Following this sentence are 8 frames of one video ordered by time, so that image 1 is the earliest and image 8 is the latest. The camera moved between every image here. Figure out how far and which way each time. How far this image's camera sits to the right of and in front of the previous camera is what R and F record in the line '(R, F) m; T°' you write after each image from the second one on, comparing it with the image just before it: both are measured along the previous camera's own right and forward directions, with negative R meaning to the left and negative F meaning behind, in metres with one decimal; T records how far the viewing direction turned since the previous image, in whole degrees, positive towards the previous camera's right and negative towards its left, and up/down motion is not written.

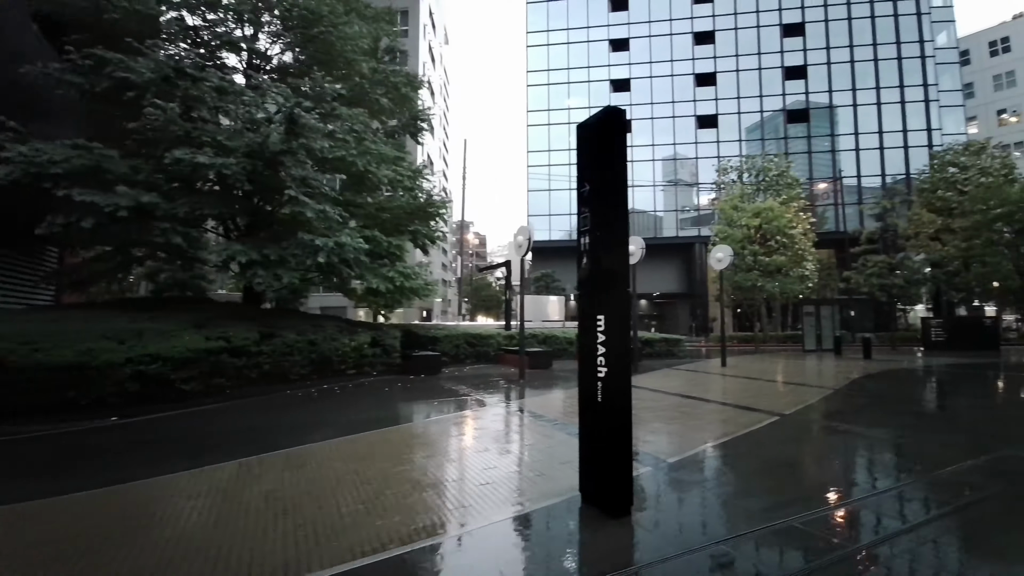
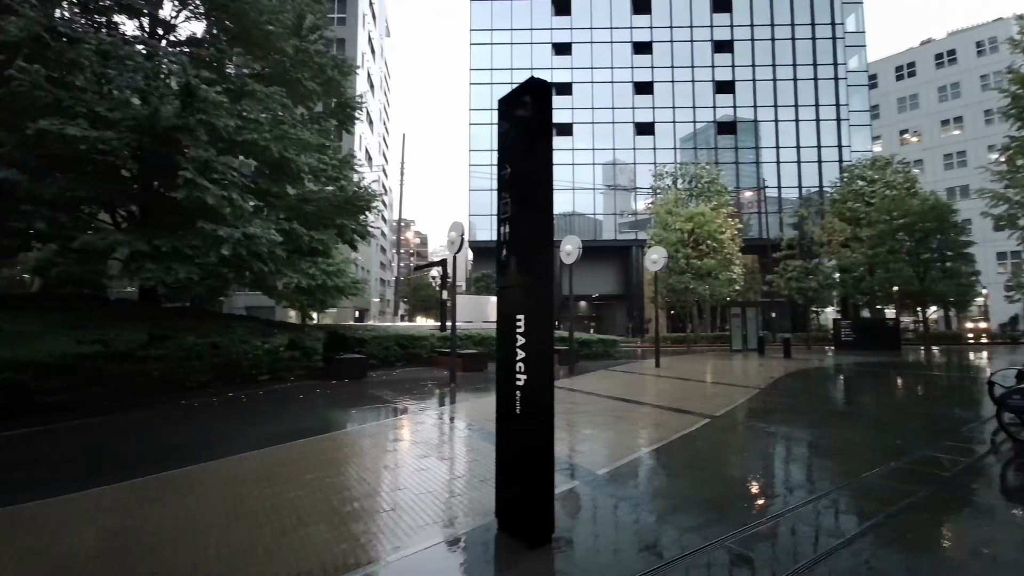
(+0.2, +0.4) m; +7°
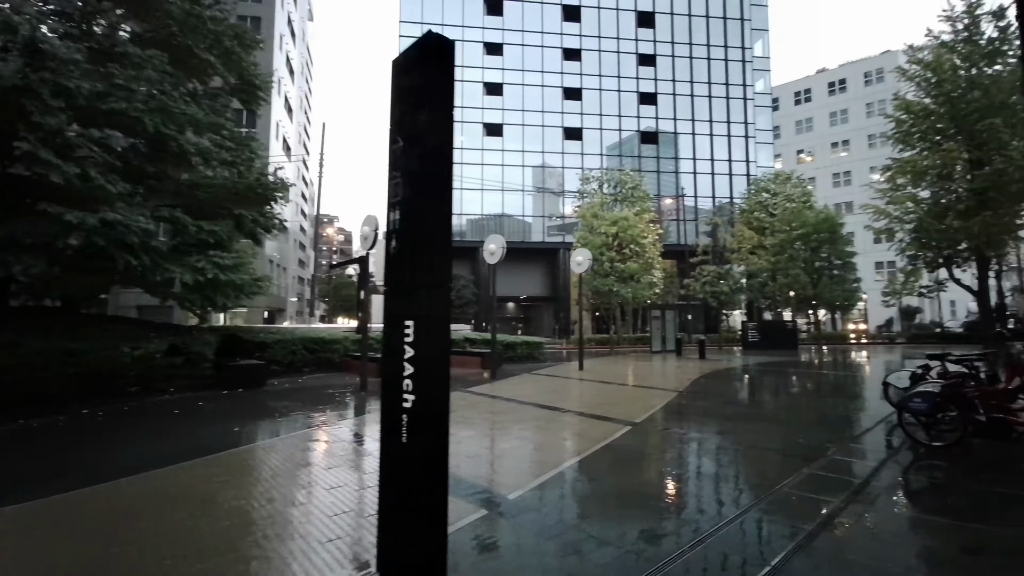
(+0.2, +0.5) m; +8°
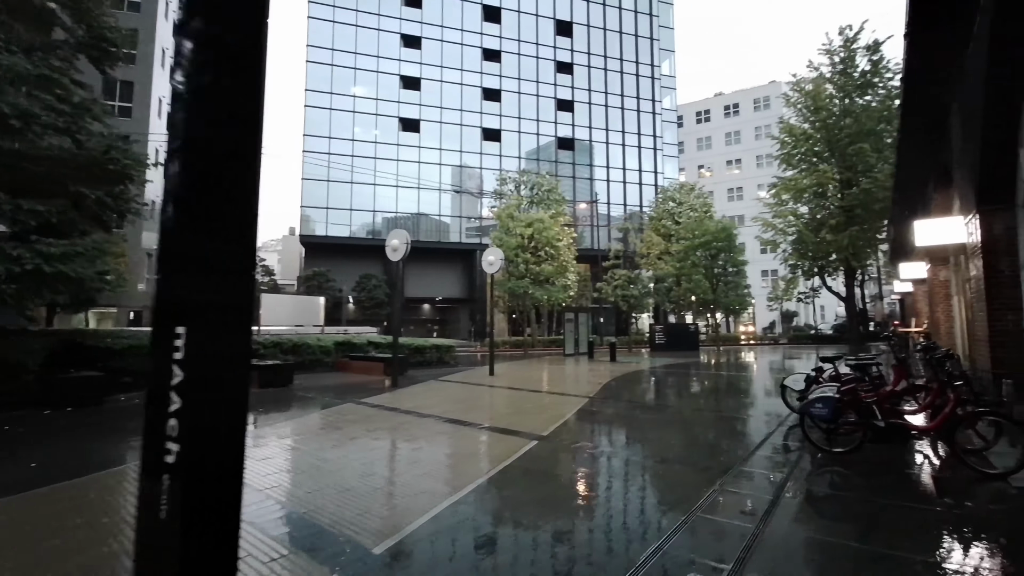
(+0.2, +0.6) m; +10°
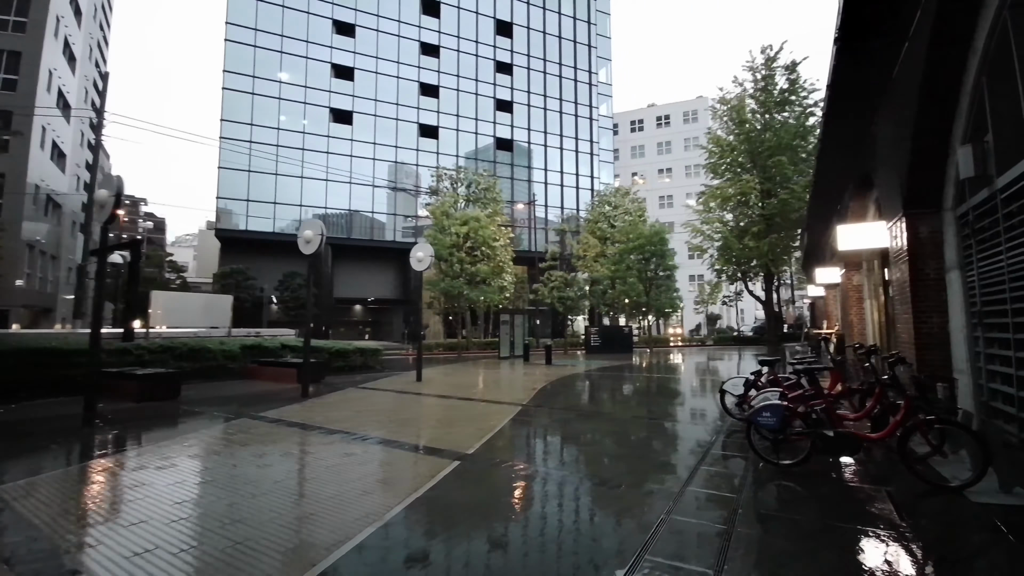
(+0.1, +0.6) m; +7°
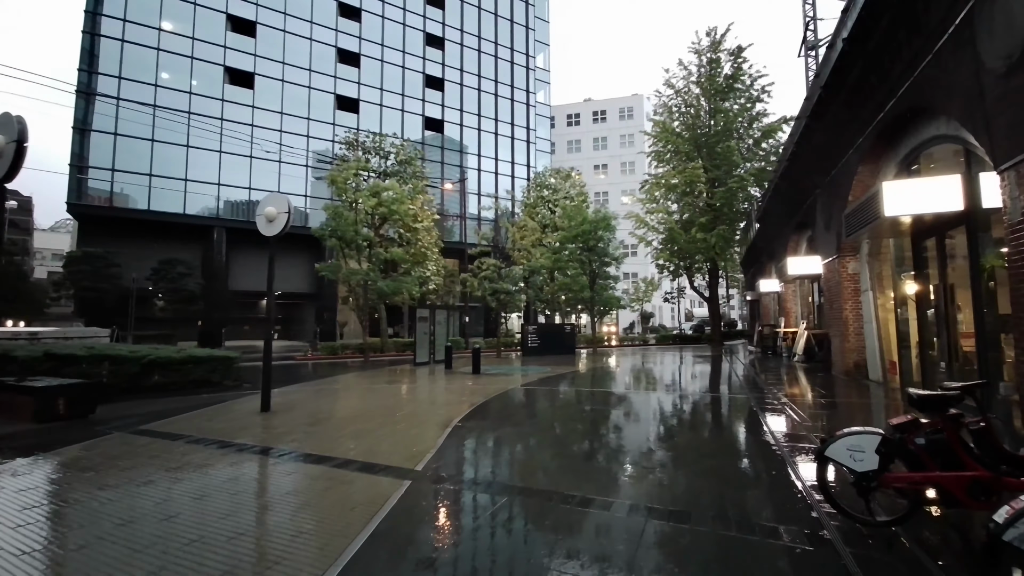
(+0.4, +3.2) m; +8°
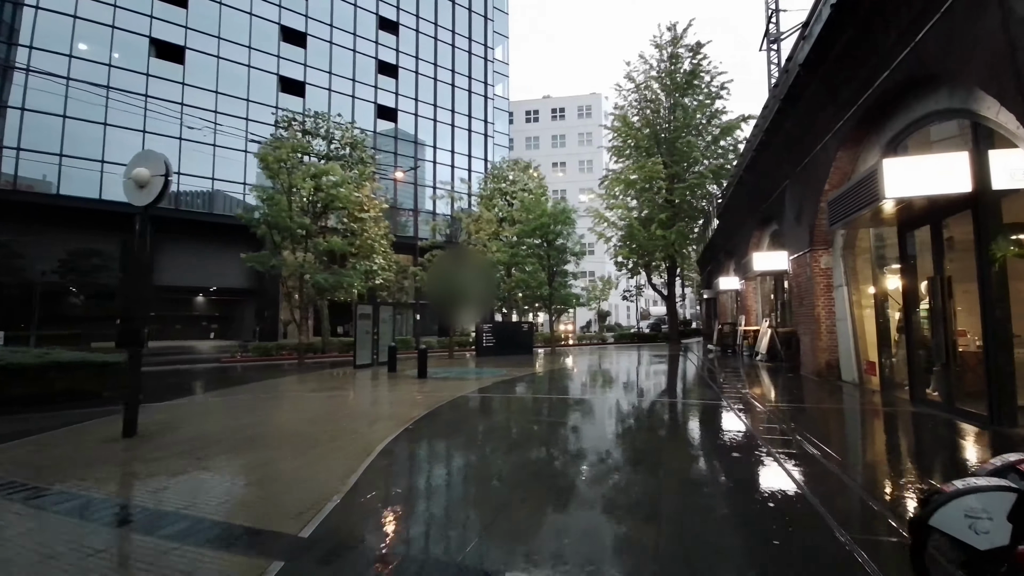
(+0.1, +1.1) m; +5°
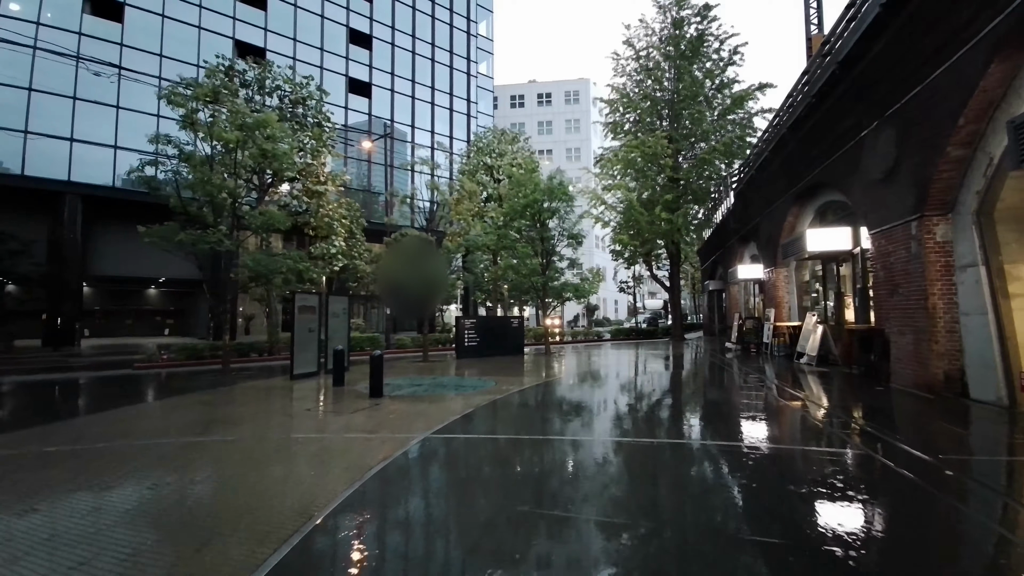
(-0.1, +2.8) m; +2°
